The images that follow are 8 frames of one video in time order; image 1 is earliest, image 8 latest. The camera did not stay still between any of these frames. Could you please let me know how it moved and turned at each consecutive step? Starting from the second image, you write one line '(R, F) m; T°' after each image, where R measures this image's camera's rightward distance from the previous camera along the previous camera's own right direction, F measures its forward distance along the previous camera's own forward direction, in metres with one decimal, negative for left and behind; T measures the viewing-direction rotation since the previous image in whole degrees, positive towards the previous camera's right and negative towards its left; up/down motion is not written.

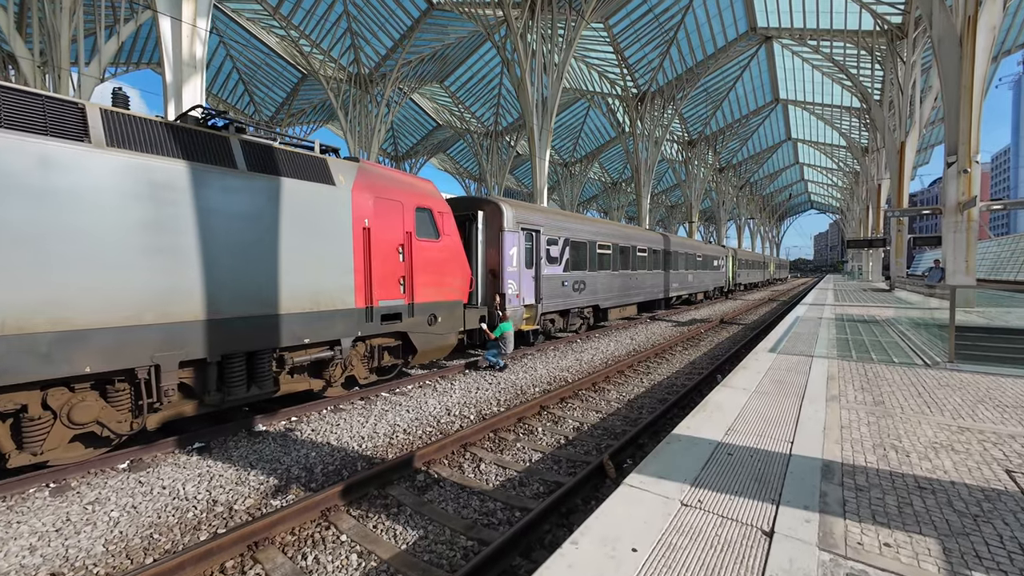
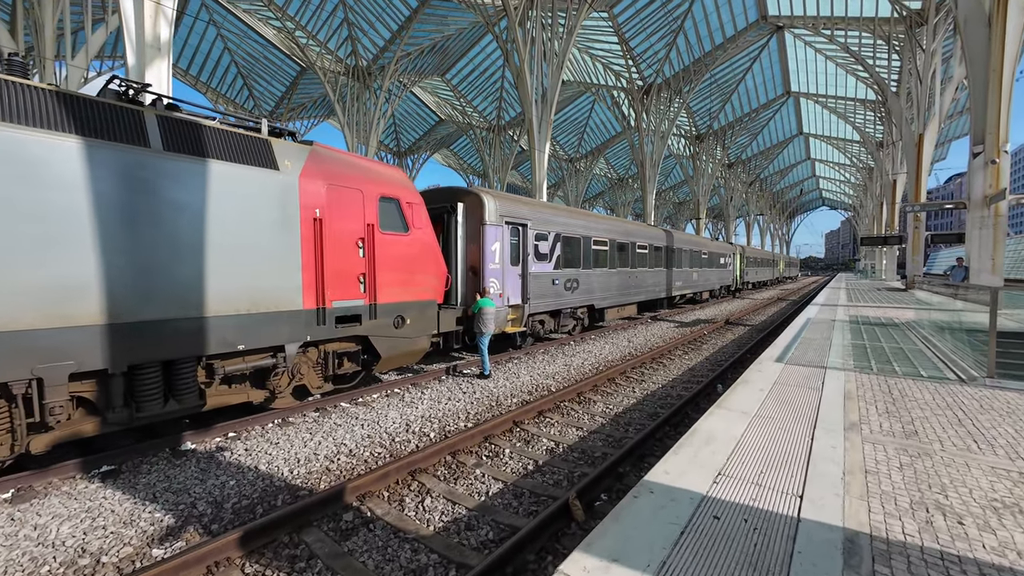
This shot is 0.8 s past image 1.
(+0.5, +0.8) m; -1°
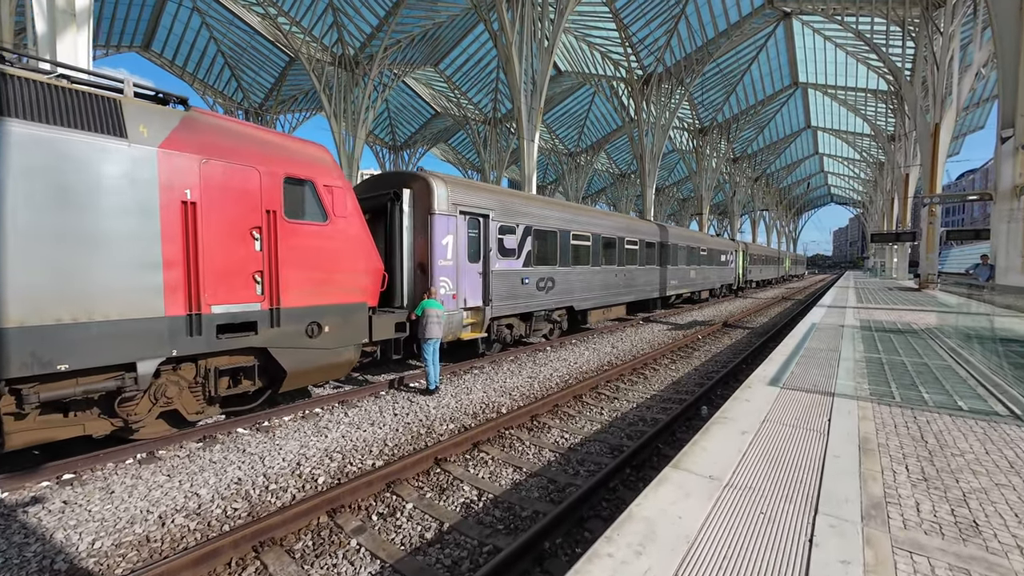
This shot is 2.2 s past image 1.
(+0.9, +1.2) m; -1°
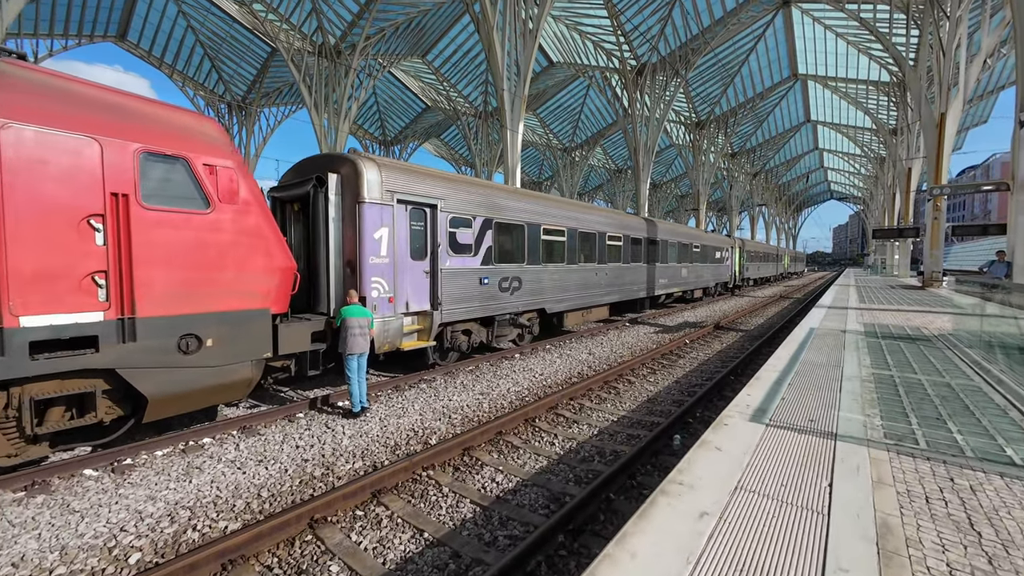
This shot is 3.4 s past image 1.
(+0.8, +1.1) m; 0°
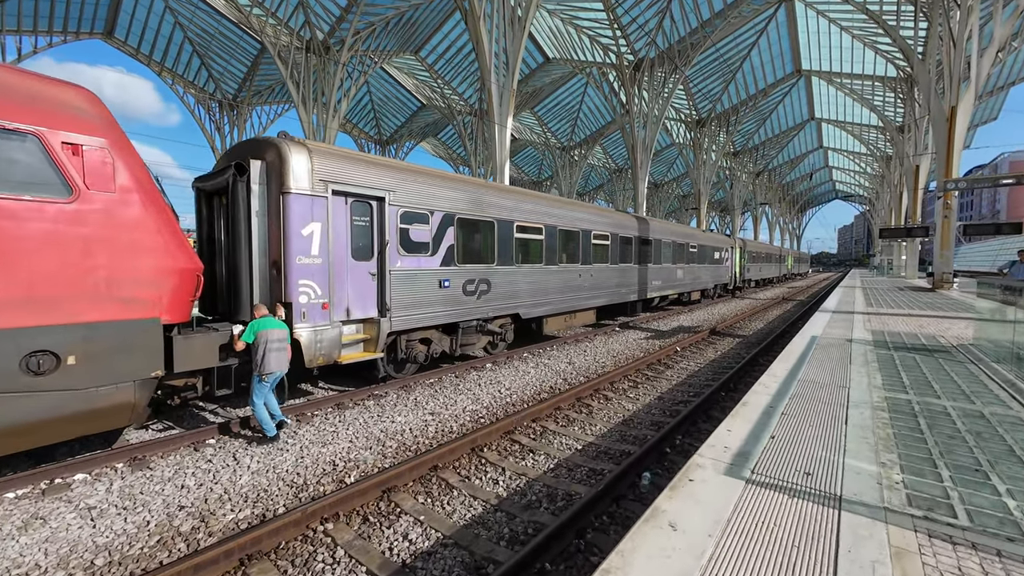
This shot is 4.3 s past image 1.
(+0.7, +0.9) m; 0°
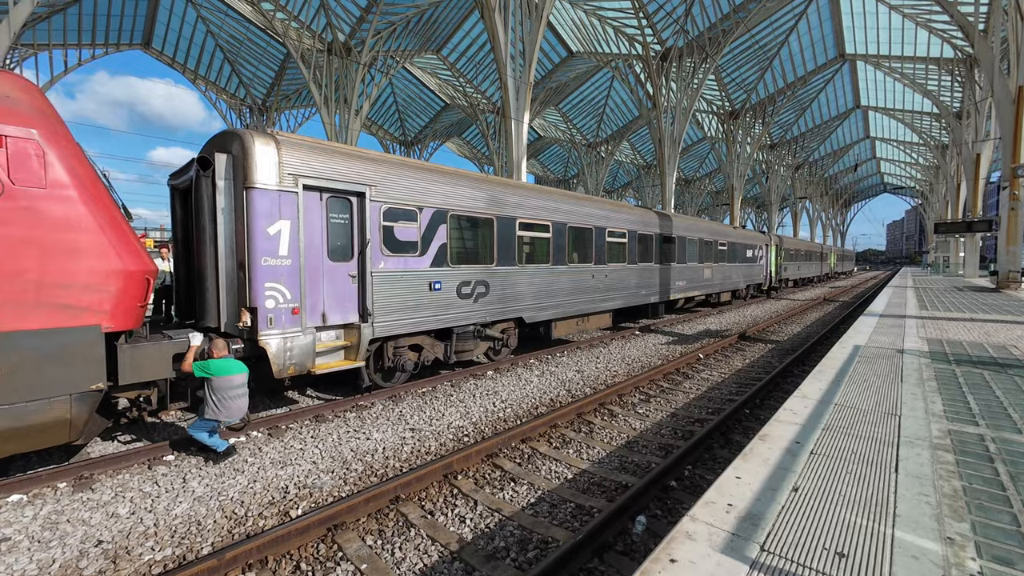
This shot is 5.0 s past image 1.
(+0.5, +0.7) m; -4°
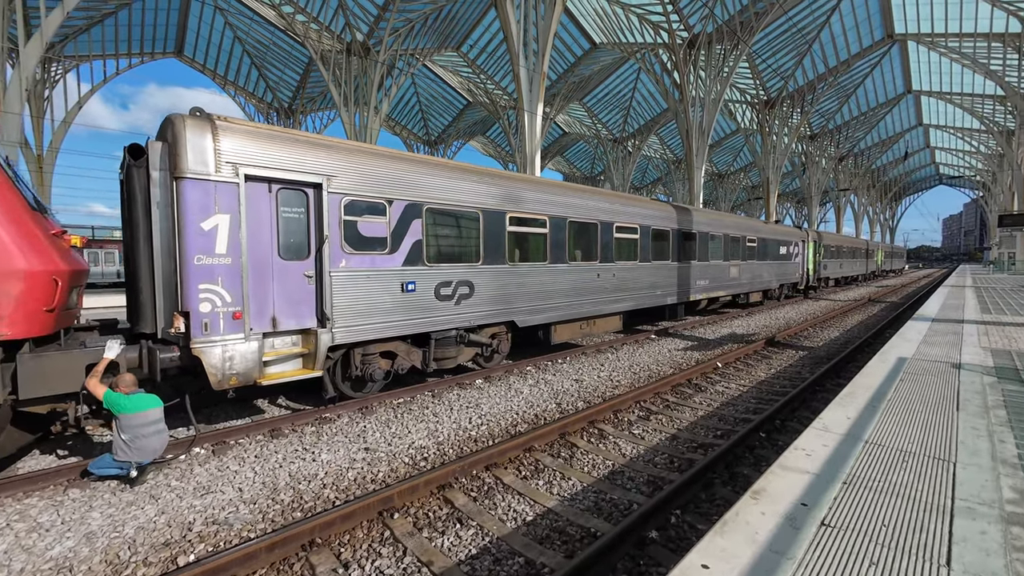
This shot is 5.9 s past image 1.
(+0.7, +0.8) m; -4°
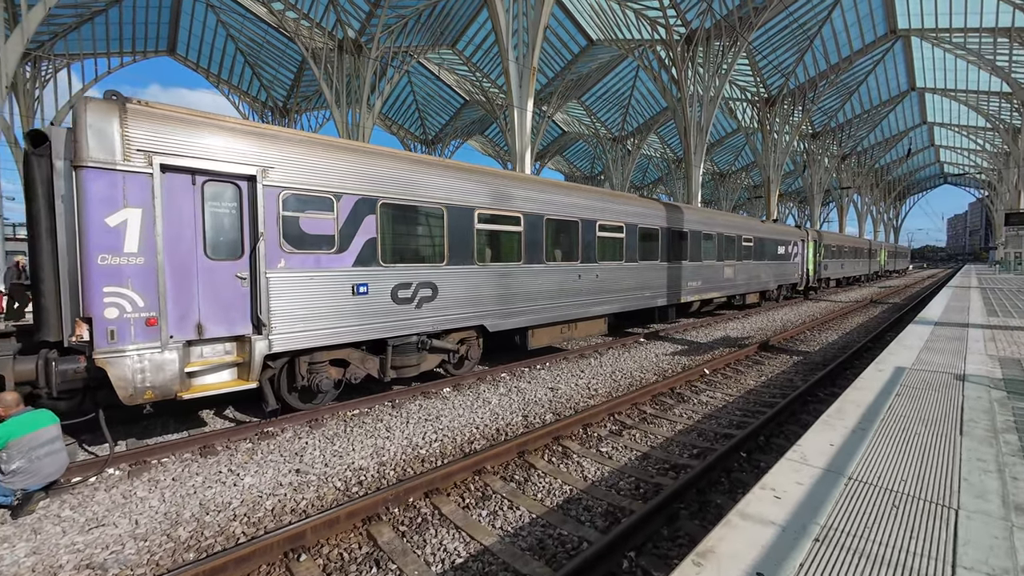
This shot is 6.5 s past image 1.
(+0.6, +0.5) m; 0°
